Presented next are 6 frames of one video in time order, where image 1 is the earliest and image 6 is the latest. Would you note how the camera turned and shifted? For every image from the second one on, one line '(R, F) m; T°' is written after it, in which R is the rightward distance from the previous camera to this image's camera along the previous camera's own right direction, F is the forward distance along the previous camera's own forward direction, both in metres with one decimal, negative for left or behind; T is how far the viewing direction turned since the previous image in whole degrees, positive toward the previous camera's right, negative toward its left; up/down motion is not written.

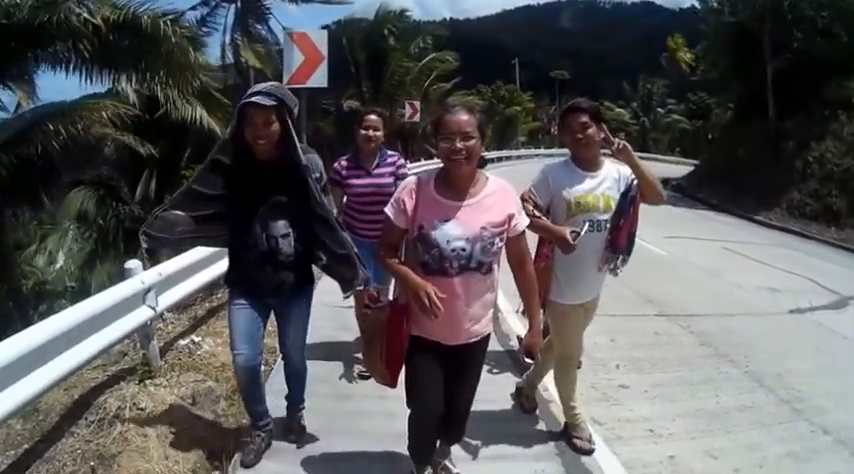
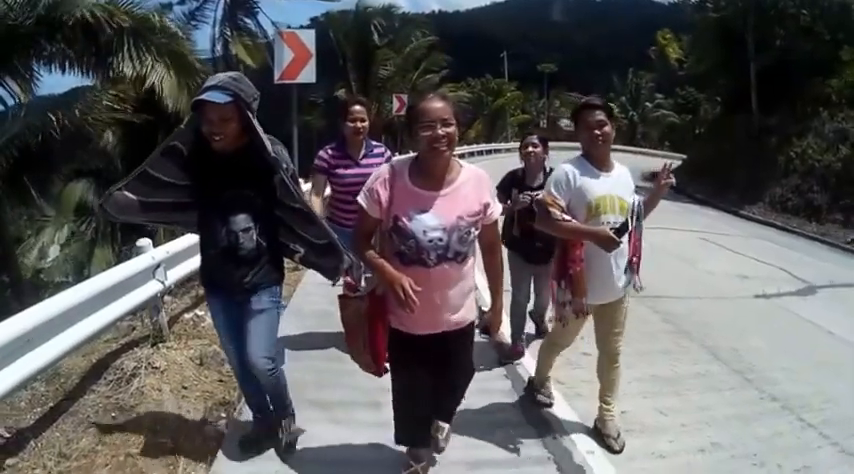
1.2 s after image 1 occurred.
(0.0, -0.3) m; +1°
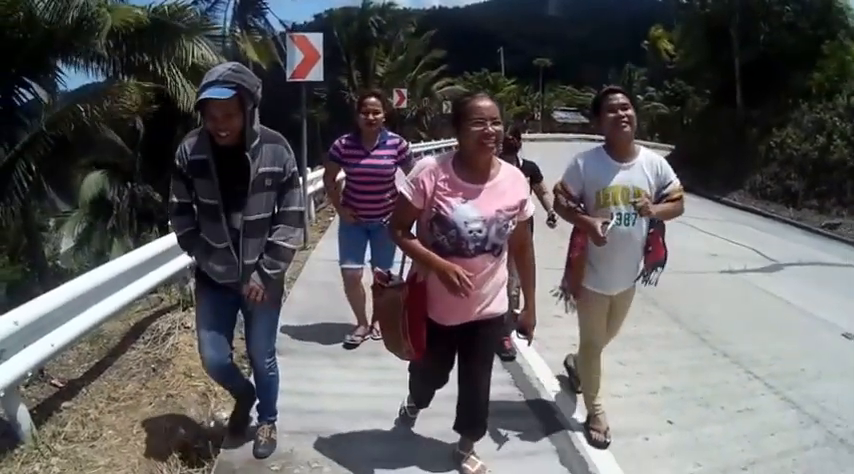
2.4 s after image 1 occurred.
(0.0, -0.7) m; 0°
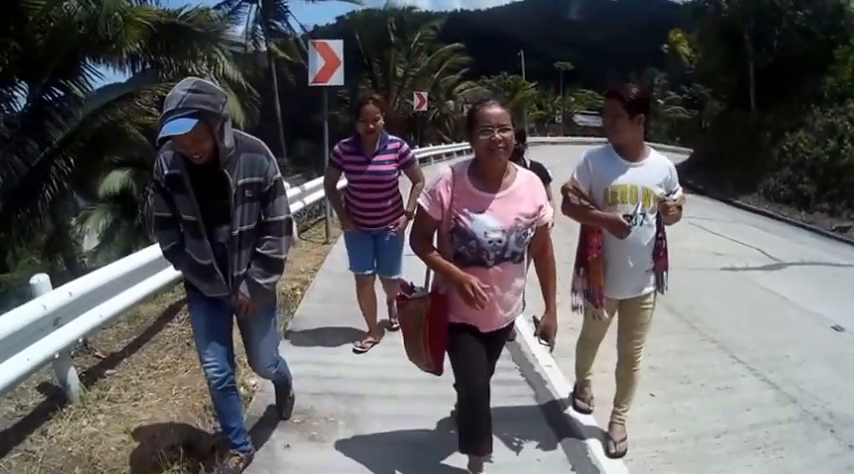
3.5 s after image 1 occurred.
(+0.1, -0.4) m; -1°
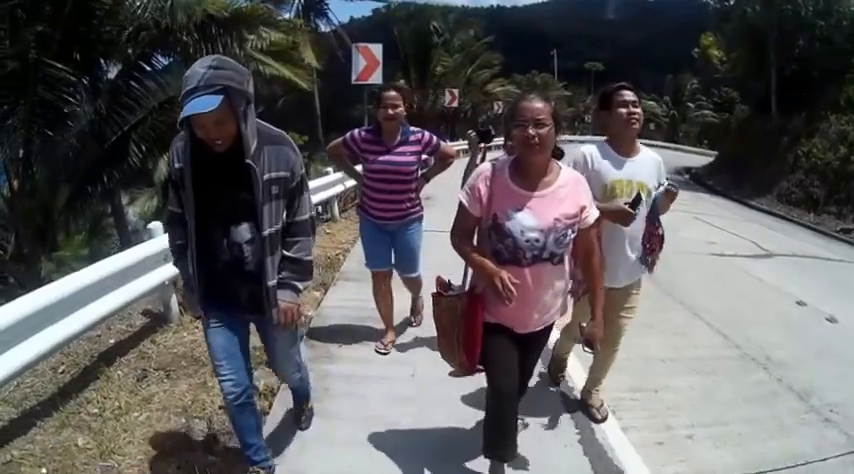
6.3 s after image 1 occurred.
(+0.1, -1.1) m; -2°
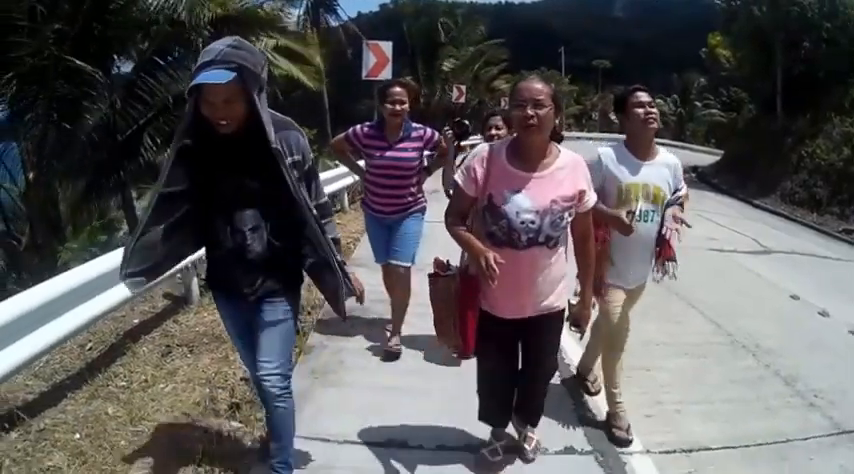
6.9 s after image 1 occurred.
(0.0, -0.3) m; 0°
